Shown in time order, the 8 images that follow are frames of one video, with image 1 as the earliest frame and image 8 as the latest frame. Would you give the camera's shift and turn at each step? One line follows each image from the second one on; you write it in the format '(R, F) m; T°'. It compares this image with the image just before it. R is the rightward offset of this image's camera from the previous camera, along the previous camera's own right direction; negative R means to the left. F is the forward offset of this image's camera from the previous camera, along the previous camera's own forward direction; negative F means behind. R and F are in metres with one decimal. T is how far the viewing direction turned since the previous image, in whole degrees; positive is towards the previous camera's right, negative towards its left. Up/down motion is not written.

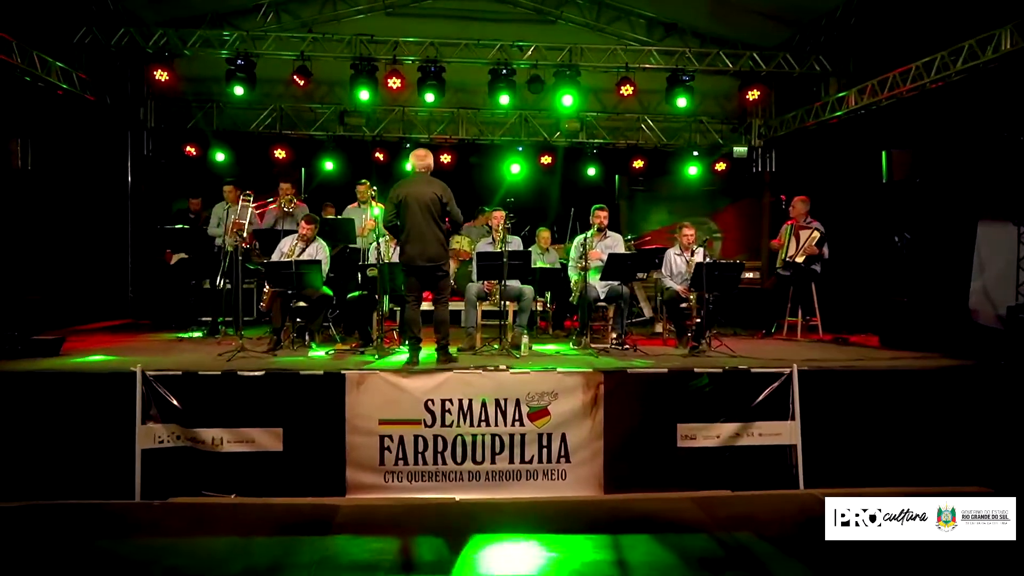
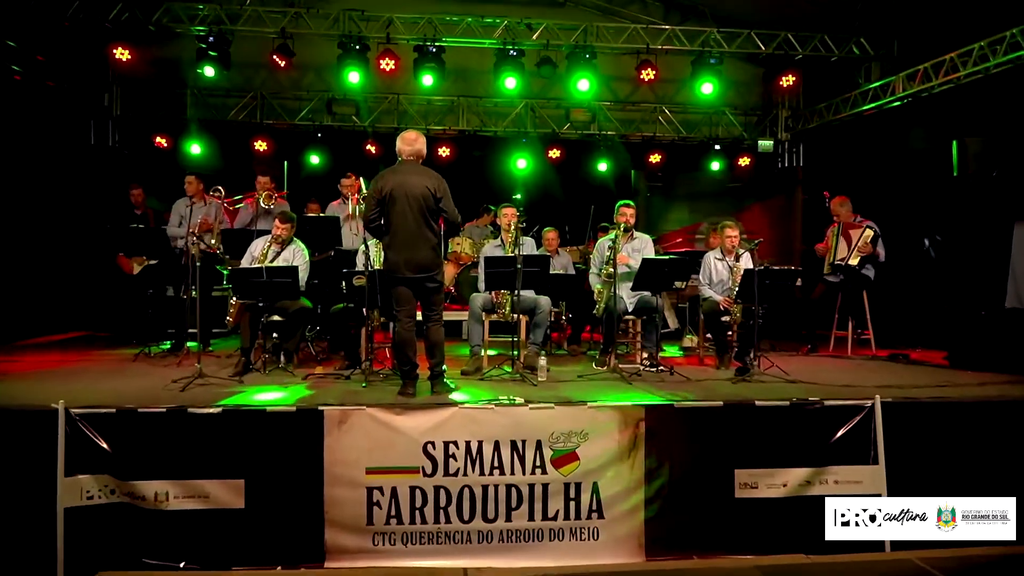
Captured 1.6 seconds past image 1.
(-0.2, +1.2) m; 0°
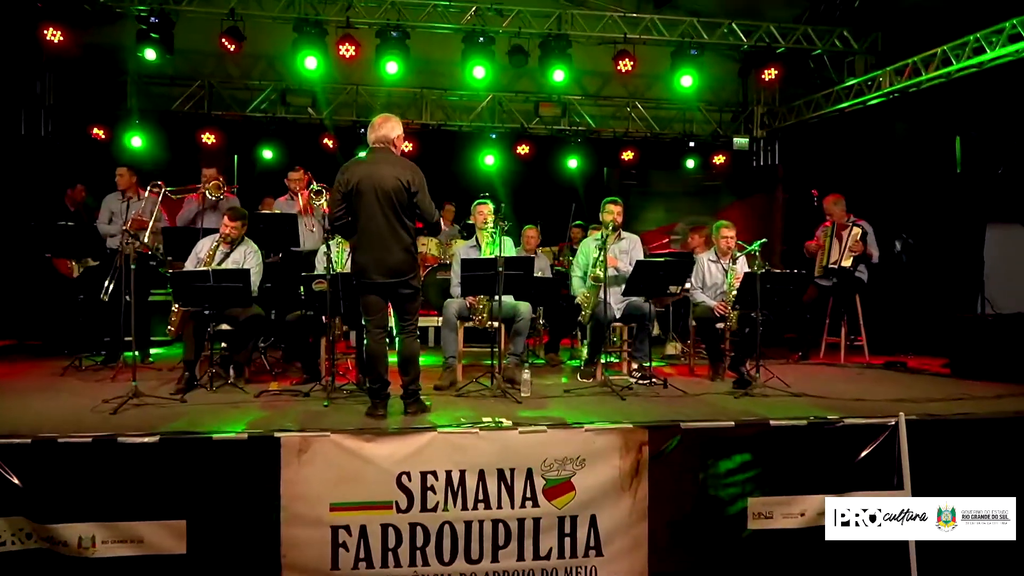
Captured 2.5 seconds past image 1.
(-0.2, +0.7) m; +3°
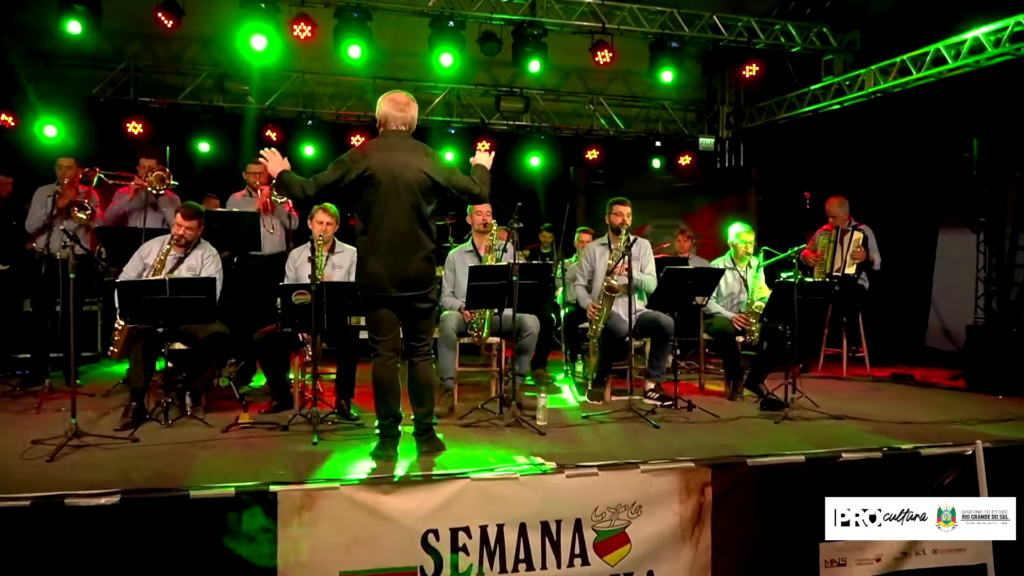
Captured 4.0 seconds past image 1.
(-0.6, +0.8) m; +6°
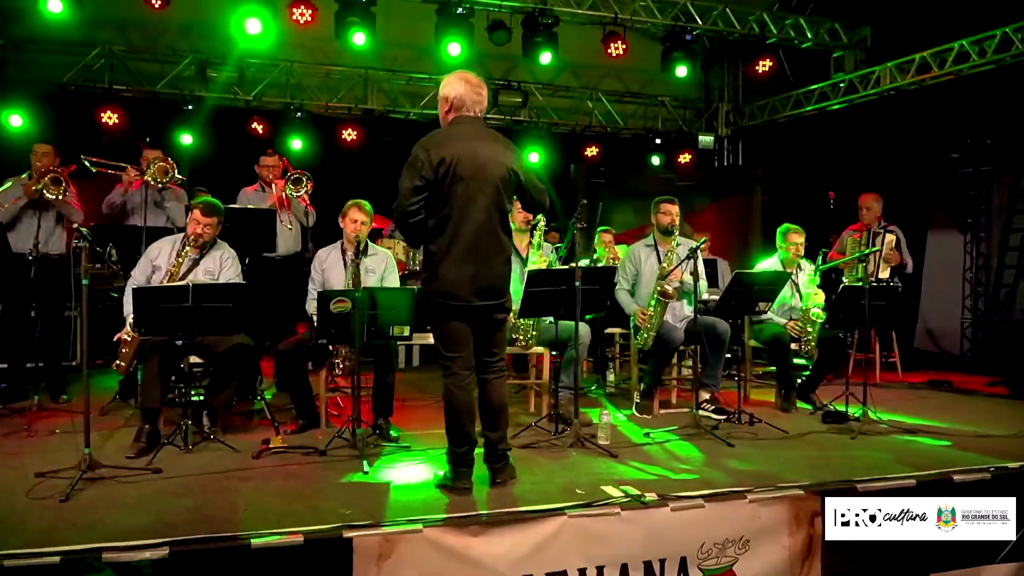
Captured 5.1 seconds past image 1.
(-0.6, +0.5) m; +3°
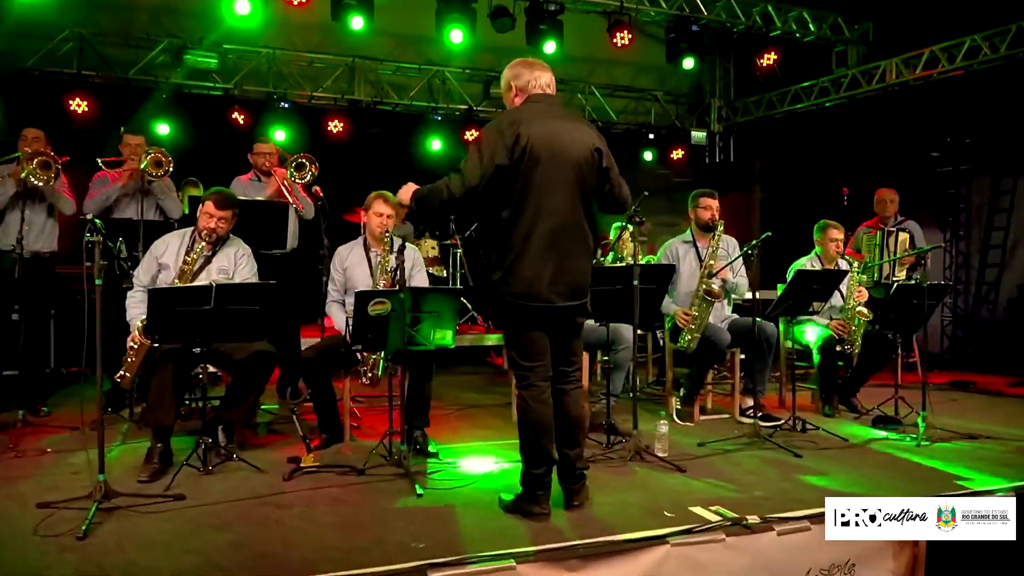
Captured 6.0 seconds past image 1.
(-0.5, +0.4) m; +3°
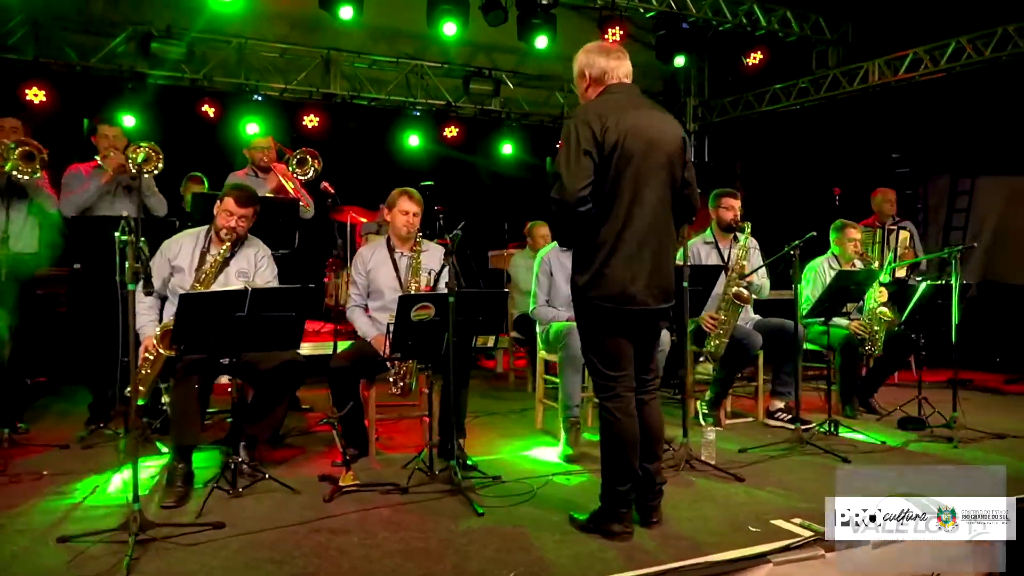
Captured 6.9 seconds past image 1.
(-0.5, +0.2) m; +4°
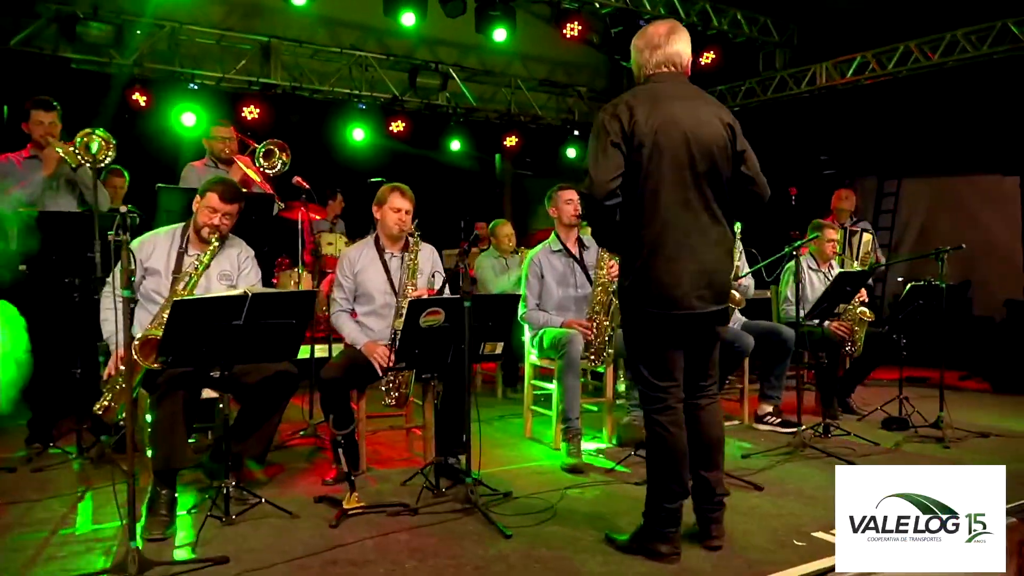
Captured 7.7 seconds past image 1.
(-0.4, +0.2) m; +6°
